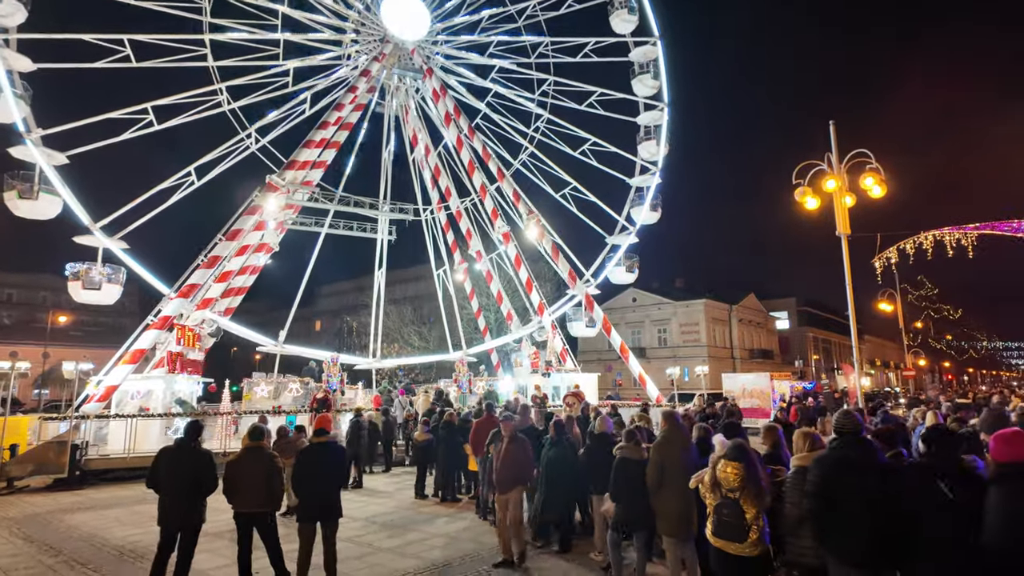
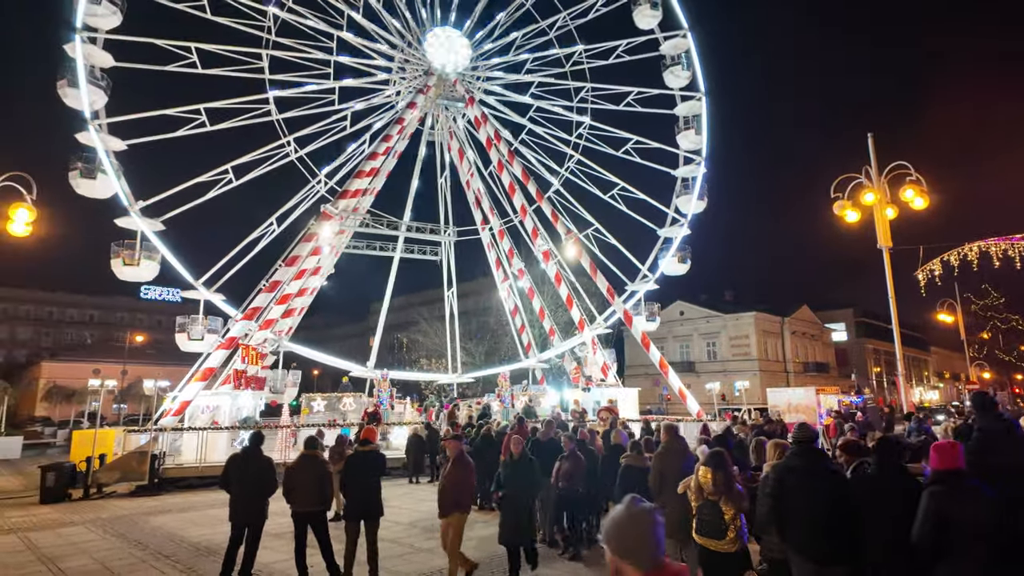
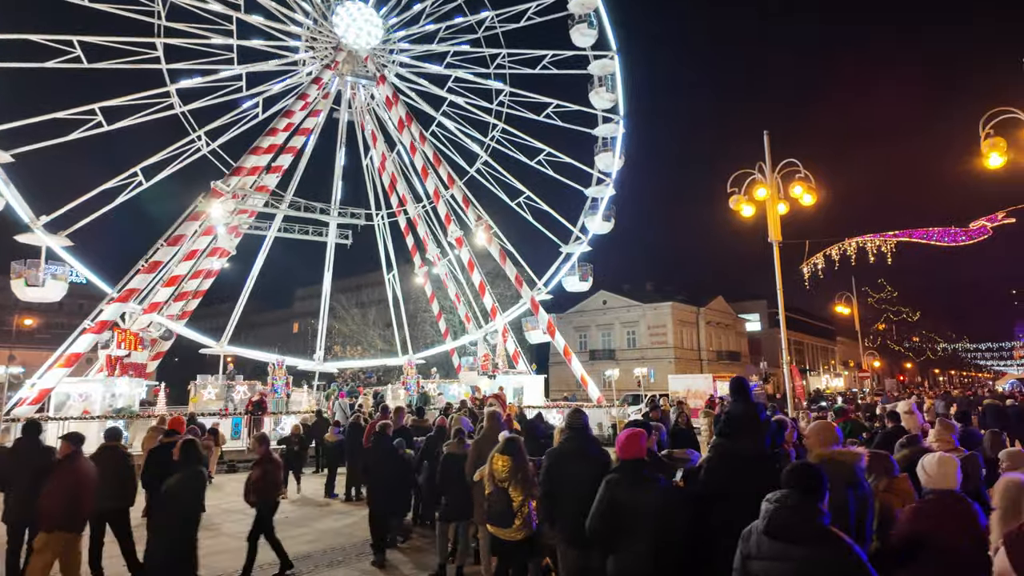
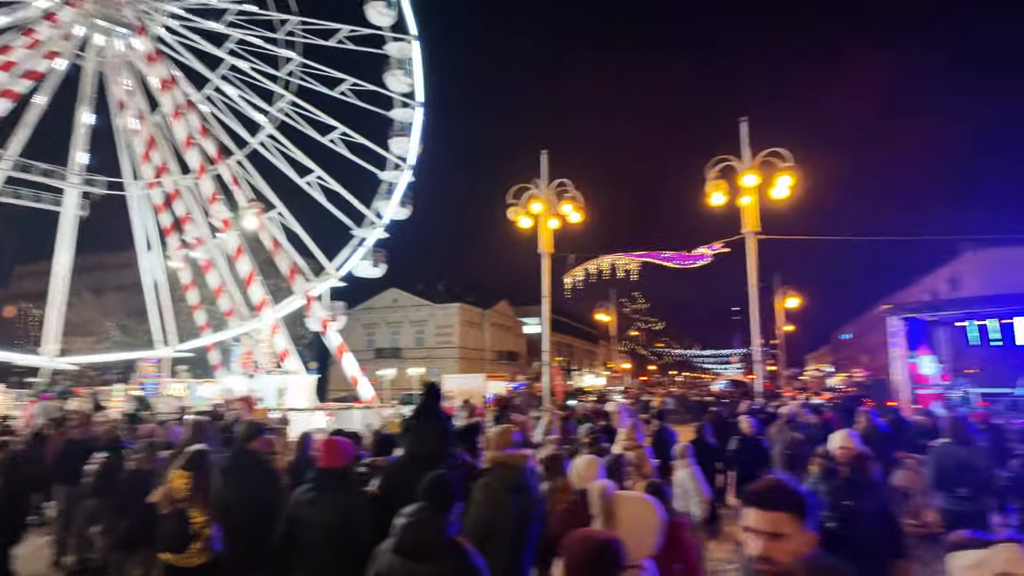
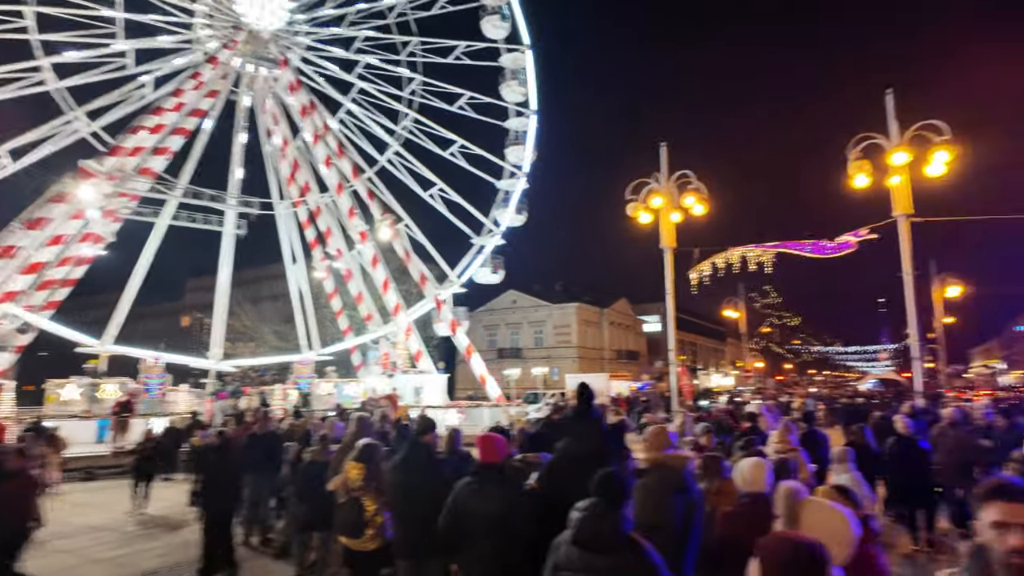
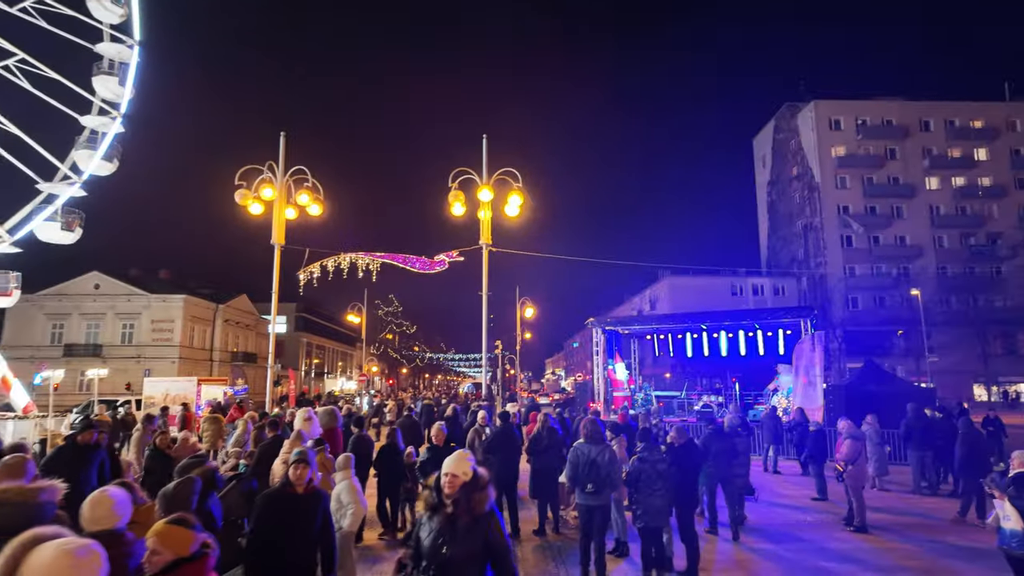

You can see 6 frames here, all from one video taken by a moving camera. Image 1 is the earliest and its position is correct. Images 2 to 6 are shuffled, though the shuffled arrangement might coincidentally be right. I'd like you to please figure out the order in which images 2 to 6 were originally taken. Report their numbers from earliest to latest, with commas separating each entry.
2, 3, 5, 4, 6
